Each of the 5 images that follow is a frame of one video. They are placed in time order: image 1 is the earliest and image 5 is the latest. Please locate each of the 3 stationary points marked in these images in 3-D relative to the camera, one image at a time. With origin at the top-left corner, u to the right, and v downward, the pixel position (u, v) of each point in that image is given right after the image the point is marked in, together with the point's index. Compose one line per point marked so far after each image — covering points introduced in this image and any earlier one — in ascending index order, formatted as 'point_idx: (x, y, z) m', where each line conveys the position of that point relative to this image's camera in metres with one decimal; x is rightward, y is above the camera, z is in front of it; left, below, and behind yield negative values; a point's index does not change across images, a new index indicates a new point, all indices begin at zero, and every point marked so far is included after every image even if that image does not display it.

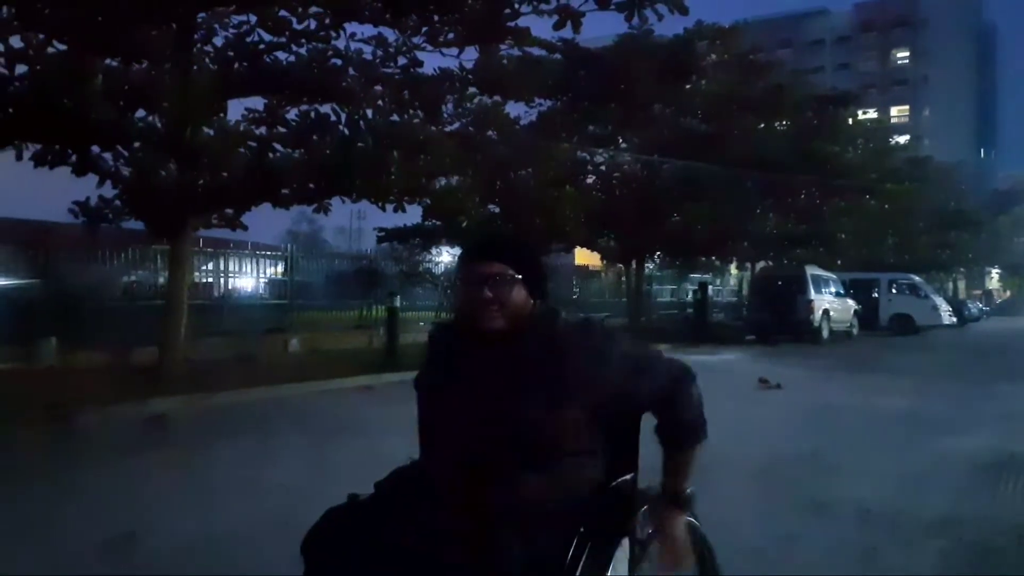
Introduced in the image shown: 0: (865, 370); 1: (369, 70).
0: (+5.3, -1.2, +17.2) m
1: (-1.7, +2.6, +13.6) m
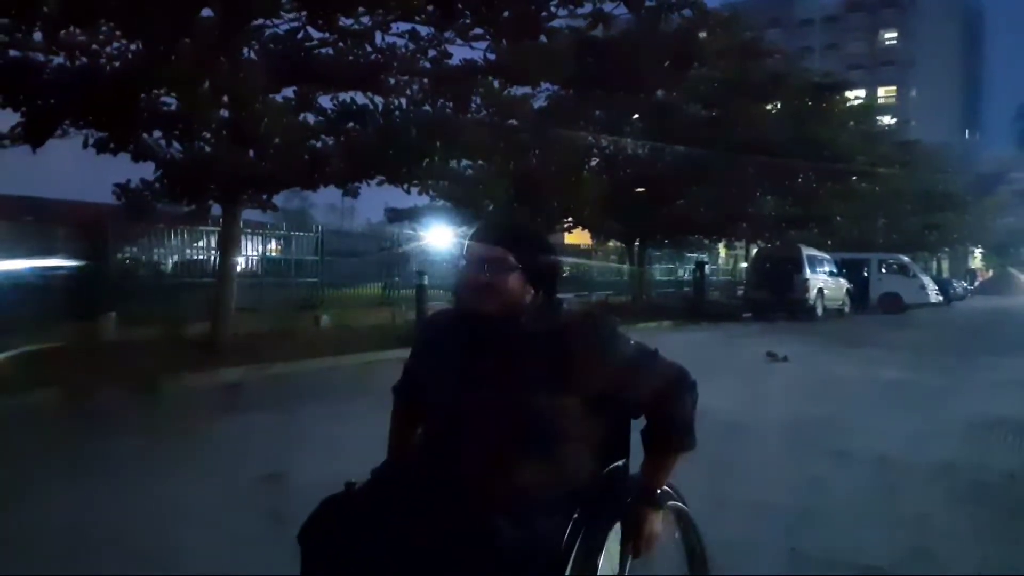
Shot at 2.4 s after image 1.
0: (+5.6, -0.9, +18.3) m
1: (-1.4, +2.8, +14.5) m
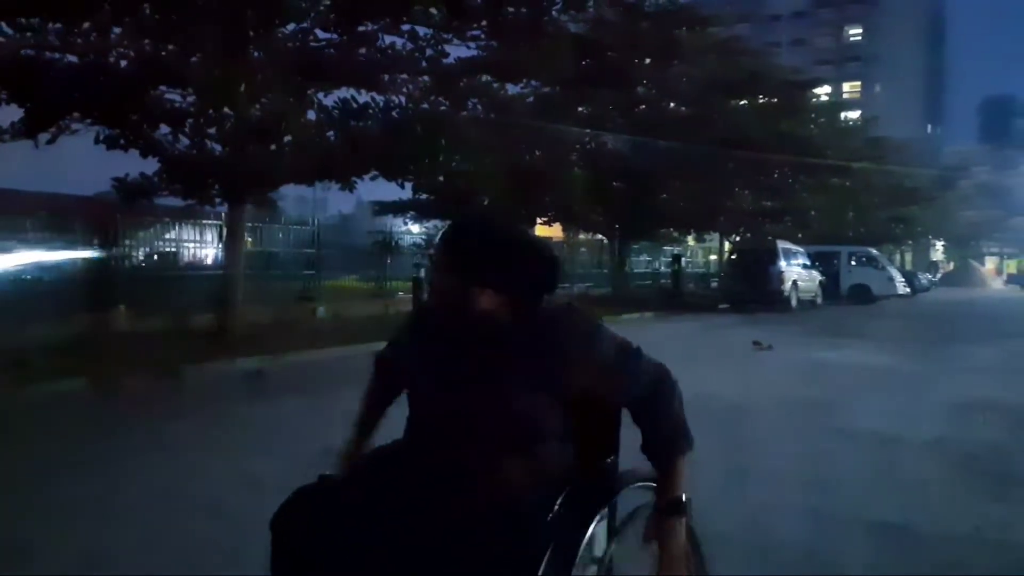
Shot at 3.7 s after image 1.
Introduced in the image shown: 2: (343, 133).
0: (+5.4, -0.8, +19.1) m
1: (-1.4, +2.9, +15.0) m
2: (-2.2, +2.1, +15.3) m
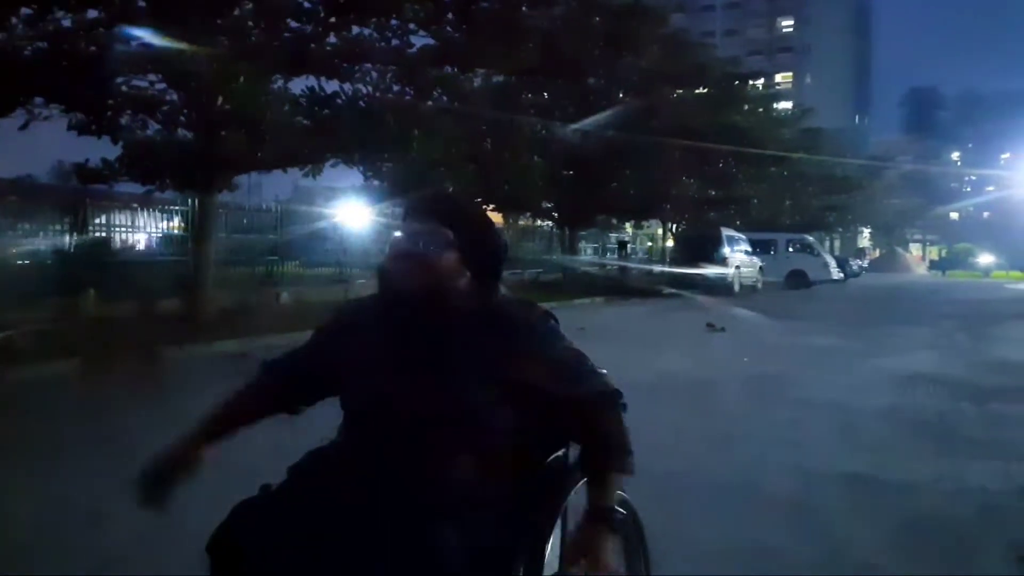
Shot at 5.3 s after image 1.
0: (+4.6, -0.5, +19.9) m
1: (-1.9, +3.1, +15.4) m
2: (-2.8, +2.3, +15.7) m
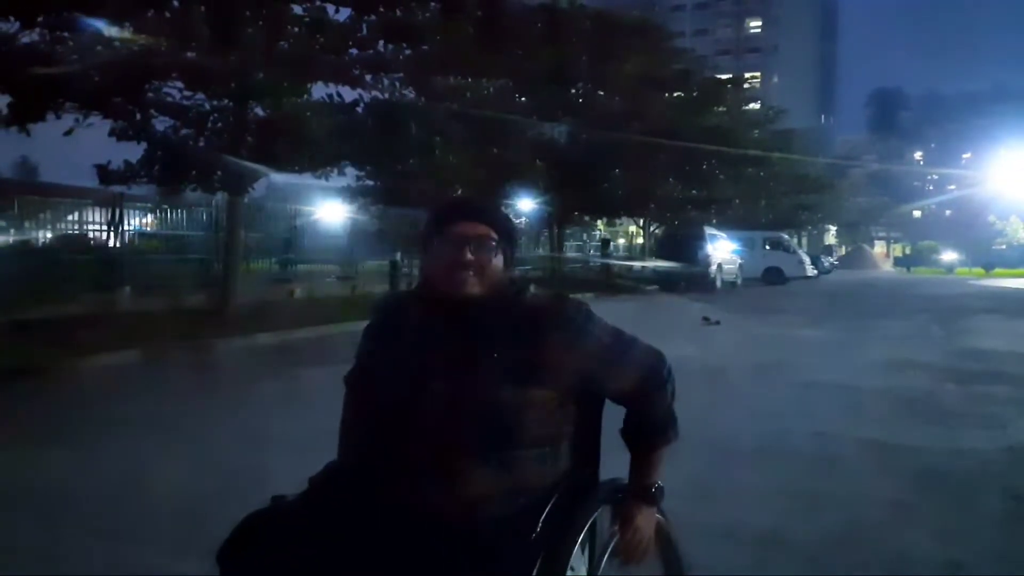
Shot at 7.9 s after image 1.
0: (+4.6, -0.4, +21.1) m
1: (-1.8, +3.2, +16.4) m
2: (-2.7, +2.3, +16.6) m
